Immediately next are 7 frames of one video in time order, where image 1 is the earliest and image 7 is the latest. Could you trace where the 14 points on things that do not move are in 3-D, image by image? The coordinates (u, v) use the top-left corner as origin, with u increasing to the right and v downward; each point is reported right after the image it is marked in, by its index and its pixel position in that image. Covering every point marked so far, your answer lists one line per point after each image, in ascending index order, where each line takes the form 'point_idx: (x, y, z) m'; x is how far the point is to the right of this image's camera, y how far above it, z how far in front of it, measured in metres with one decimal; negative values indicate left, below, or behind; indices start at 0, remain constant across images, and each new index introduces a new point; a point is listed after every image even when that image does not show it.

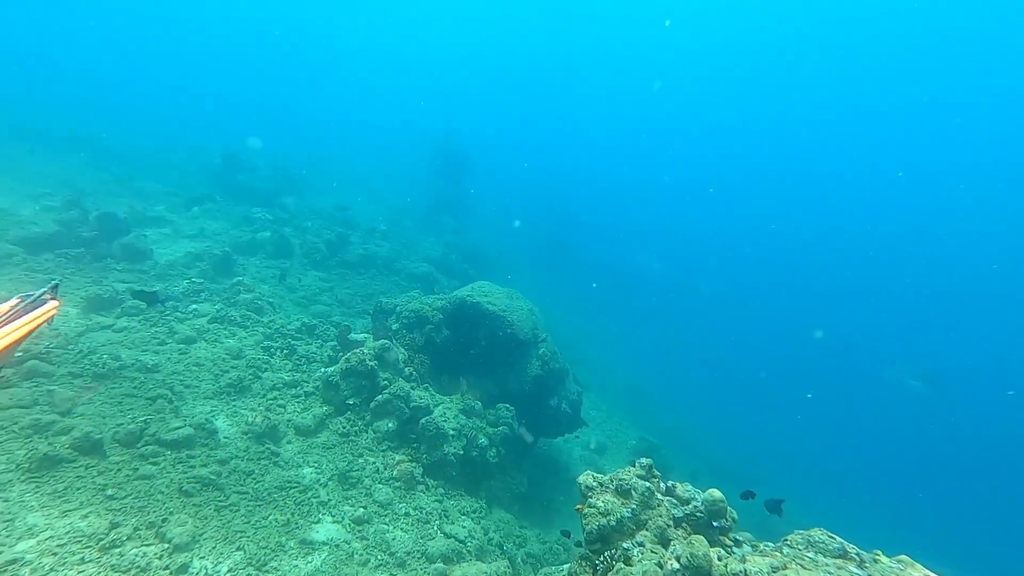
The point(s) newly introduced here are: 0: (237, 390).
0: (-4.2, -1.5, +6.8) m
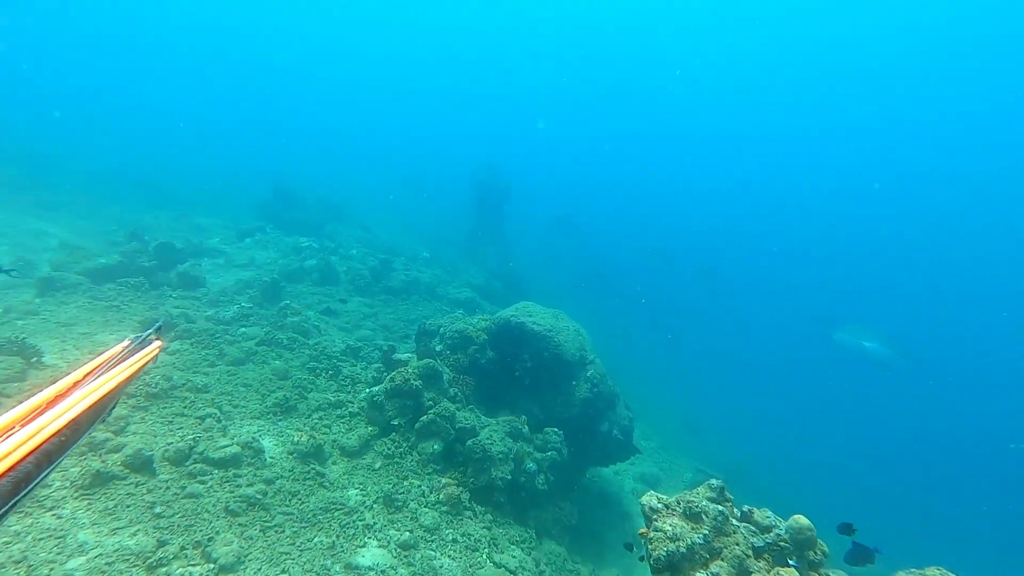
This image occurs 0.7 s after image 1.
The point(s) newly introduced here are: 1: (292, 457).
0: (-3.5, -1.8, +6.8) m
1: (-3.0, -2.3, +6.1) m
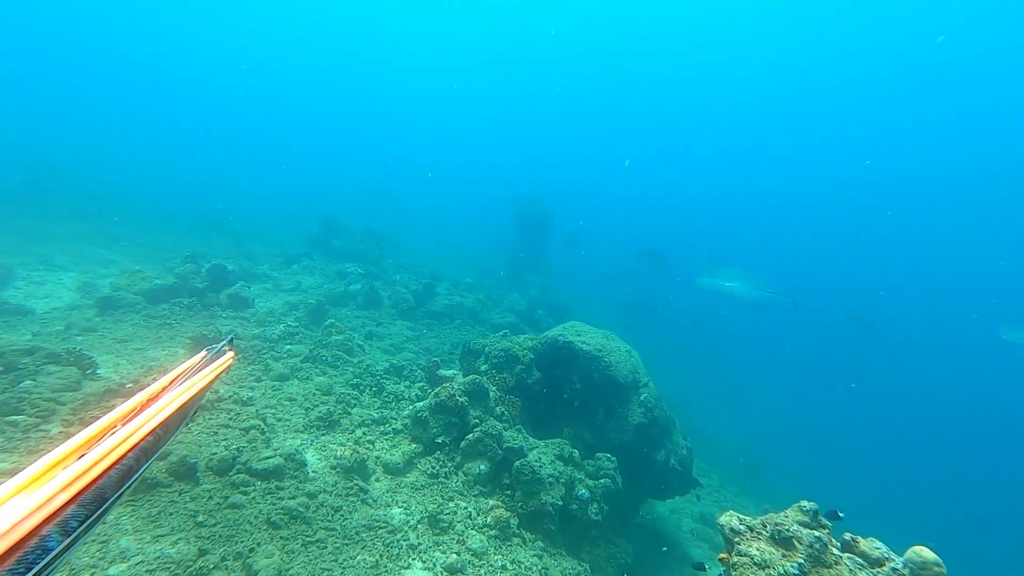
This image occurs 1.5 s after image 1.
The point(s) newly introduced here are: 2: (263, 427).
0: (-2.8, -2.0, +6.6) m
1: (-2.3, -2.4, +5.8) m
2: (-3.5, -2.0, +6.3) m
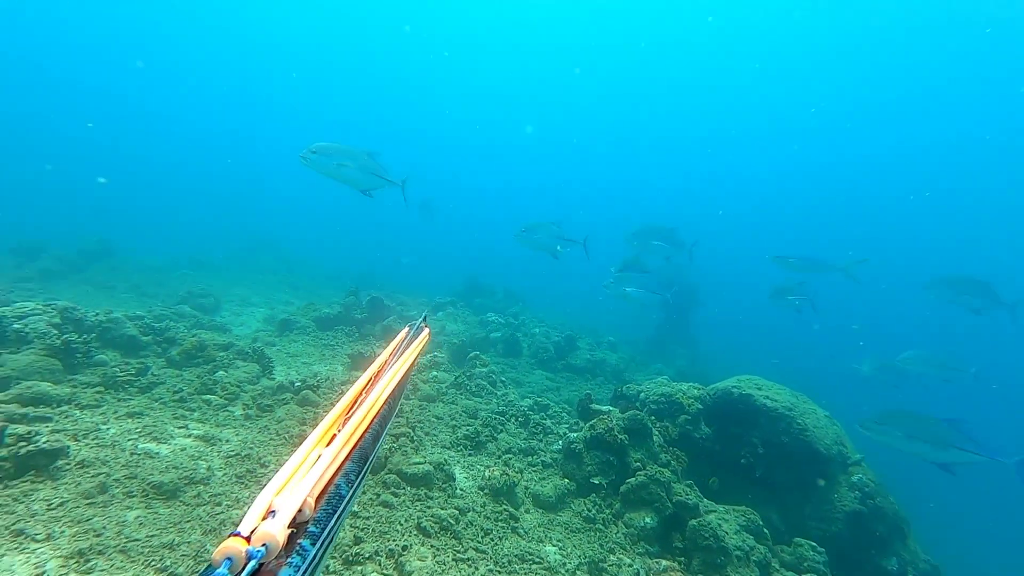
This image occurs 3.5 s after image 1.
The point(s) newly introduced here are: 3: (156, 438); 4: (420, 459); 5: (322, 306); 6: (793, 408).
0: (-0.6, -2.2, +6.2) m
1: (-0.3, -2.4, +5.3) m
2: (-1.4, -2.0, +6.2) m
3: (-4.4, -1.9, +5.6) m
4: (-1.1, -2.1, +5.6) m
5: (-6.0, -0.6, +14.2) m
6: (+4.0, -1.7, +6.4) m
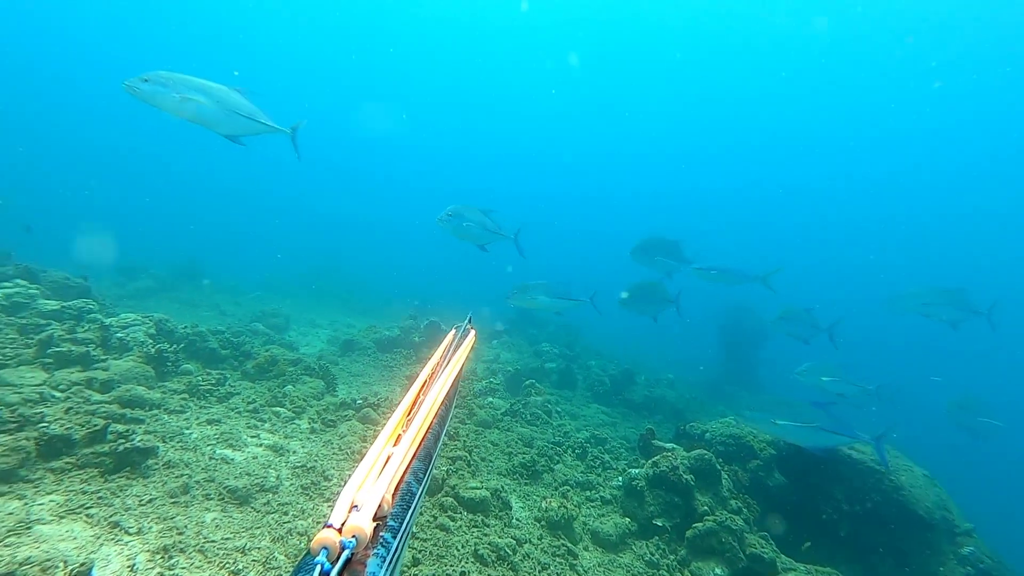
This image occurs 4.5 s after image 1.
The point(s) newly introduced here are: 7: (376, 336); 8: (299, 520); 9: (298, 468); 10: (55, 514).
0: (+0.2, -2.5, +6.1) m
1: (+0.3, -2.7, +5.1) m
2: (-0.6, -2.4, +6.1) m
3: (-3.7, -2.1, +5.9) m
4: (-0.4, -2.4, +5.5) m
5: (-4.3, -1.3, +14.7) m
6: (+4.8, -2.2, +5.7) m
7: (-4.0, -1.4, +12.9) m
8: (-2.2, -2.4, +4.6) m
9: (-2.7, -2.3, +5.6) m
10: (-3.7, -1.8, +3.7) m
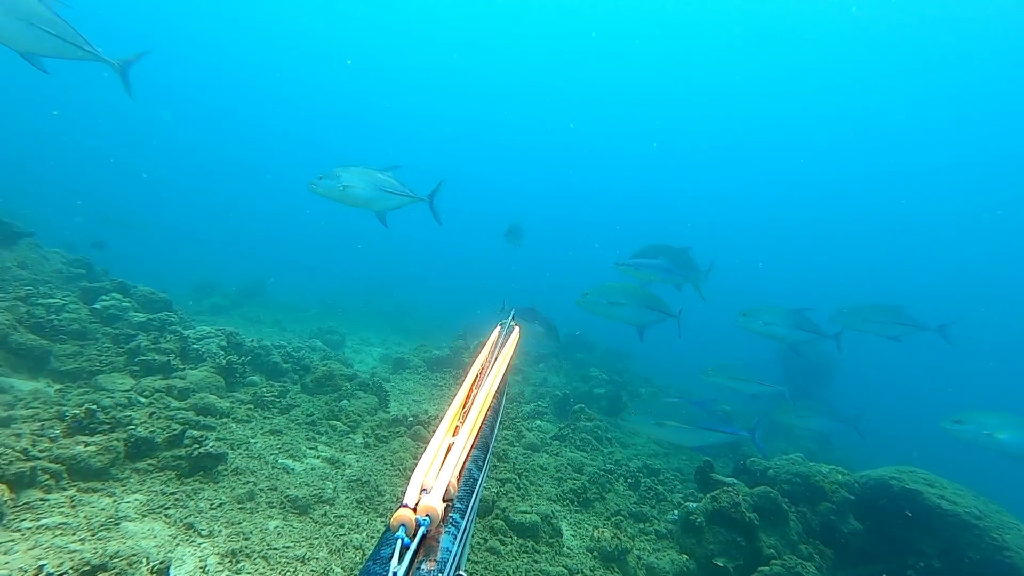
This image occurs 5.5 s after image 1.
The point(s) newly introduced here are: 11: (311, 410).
0: (+0.9, -2.8, +5.9) m
1: (+0.9, -3.0, +5.0) m
2: (+0.1, -2.7, +6.0) m
3: (-3.0, -2.3, +6.1) m
4: (+0.2, -2.7, +5.4) m
5: (-2.7, -2.0, +15.0) m
6: (+5.4, -2.5, +5.1) m
7: (-2.6, -1.9, +13.1) m
8: (-1.7, -2.6, +4.7) m
9: (-2.1, -2.5, +5.8) m
10: (-3.3, -2.0, +3.9) m
11: (-3.6, -2.2, +7.9) m
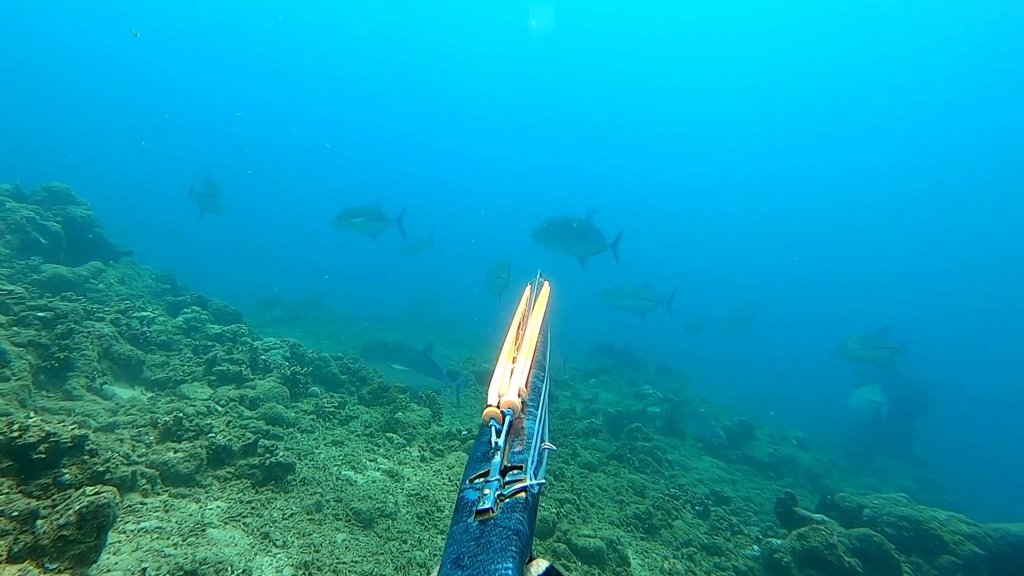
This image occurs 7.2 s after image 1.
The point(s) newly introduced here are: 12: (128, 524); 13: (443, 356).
0: (+1.7, -3.0, +5.6) m
1: (+1.6, -3.1, +4.7) m
2: (+0.9, -2.9, +5.8) m
3: (-2.2, -2.5, +6.2) m
4: (+0.9, -2.9, +5.2) m
5: (-1.1, -2.4, +15.0) m
6: (+6.1, -2.7, +4.4) m
7: (-1.1, -2.3, +13.2) m
8: (-1.0, -2.7, +4.6) m
9: (-1.3, -2.7, +5.8) m
10: (-2.7, -2.1, +4.1) m
11: (-2.6, -2.4, +8.1) m
12: (-3.1, -1.9, +3.6) m
13: (-2.6, -2.5, +17.1) m
